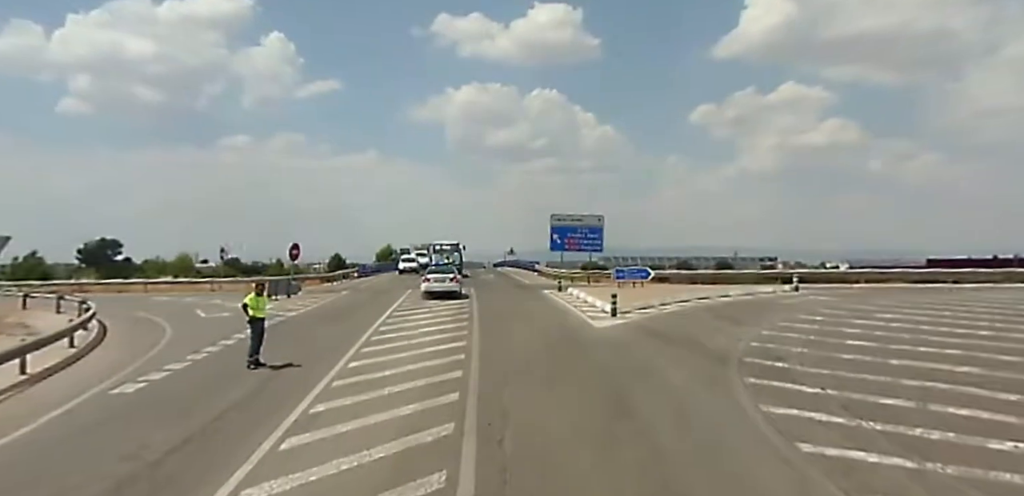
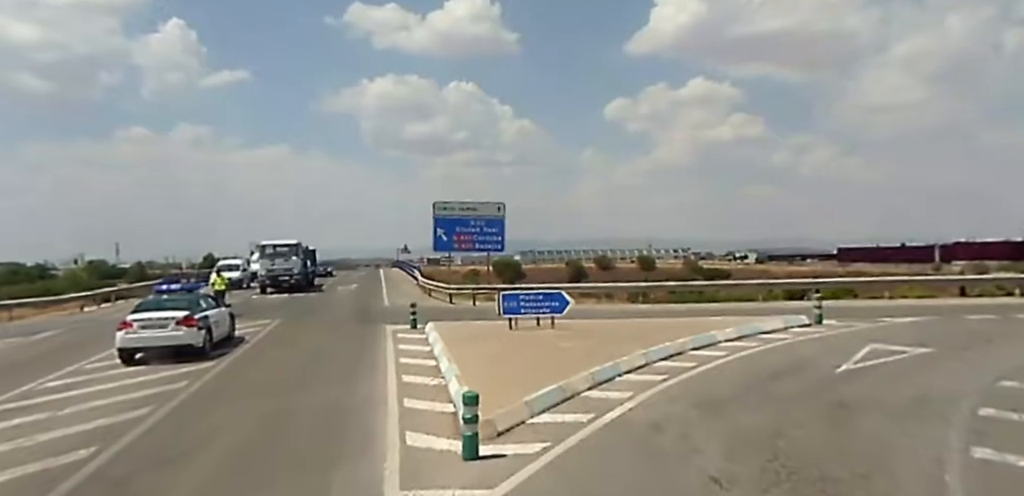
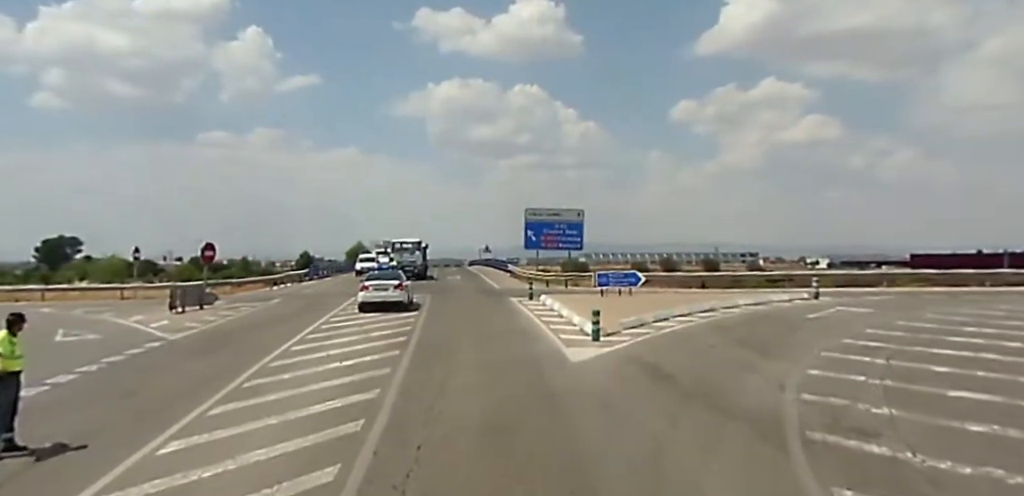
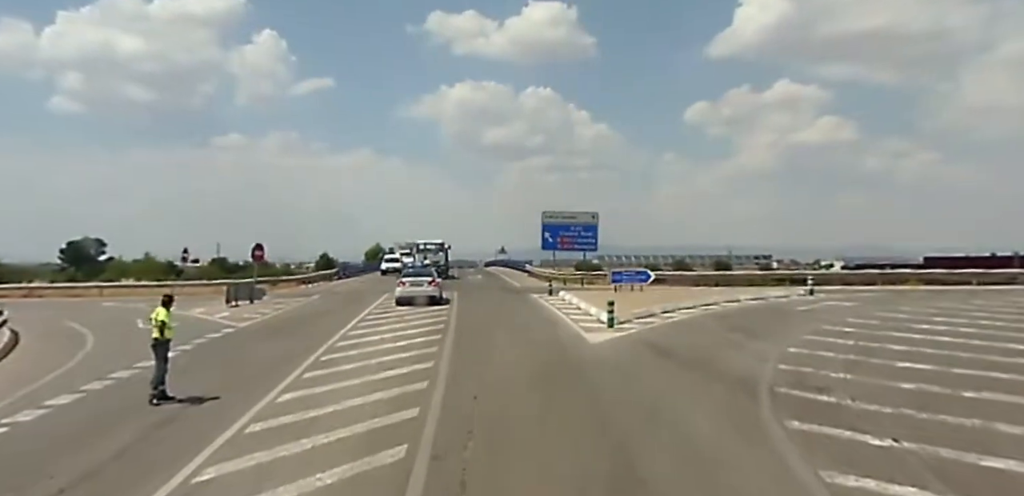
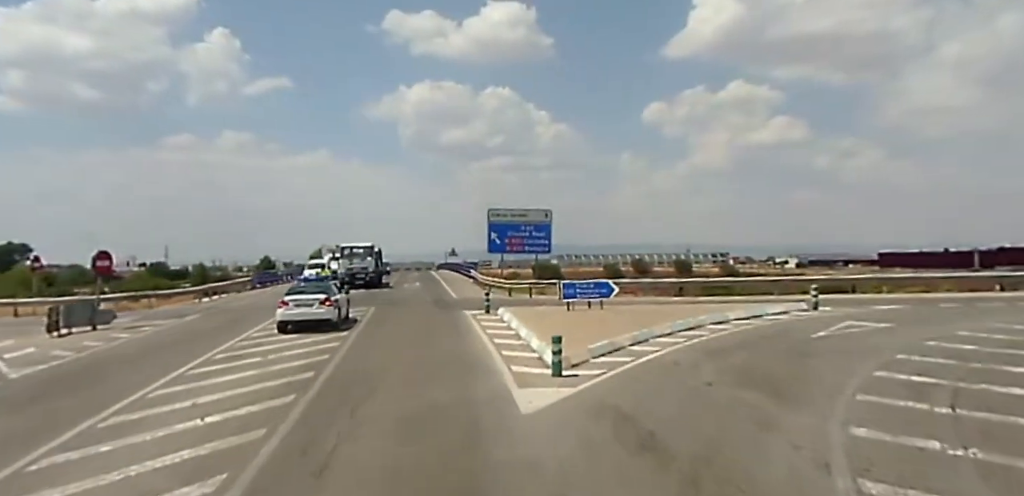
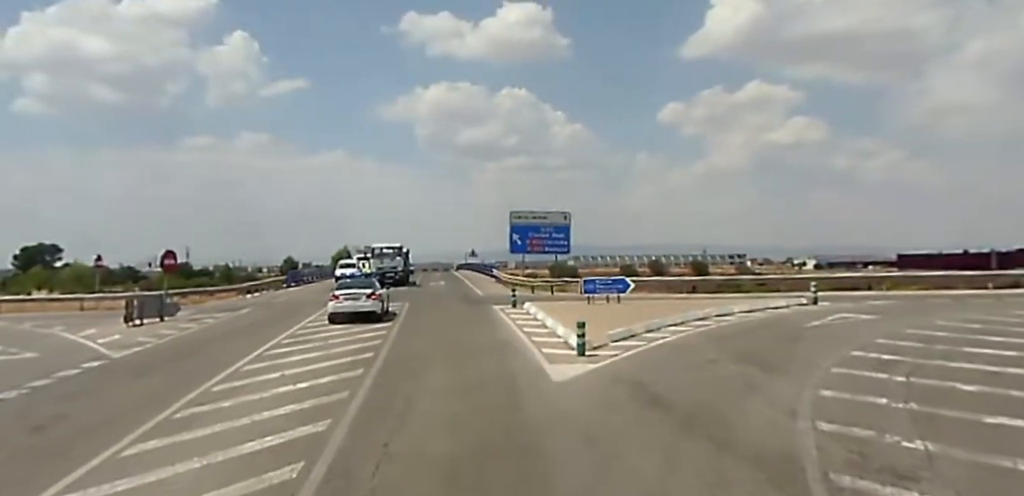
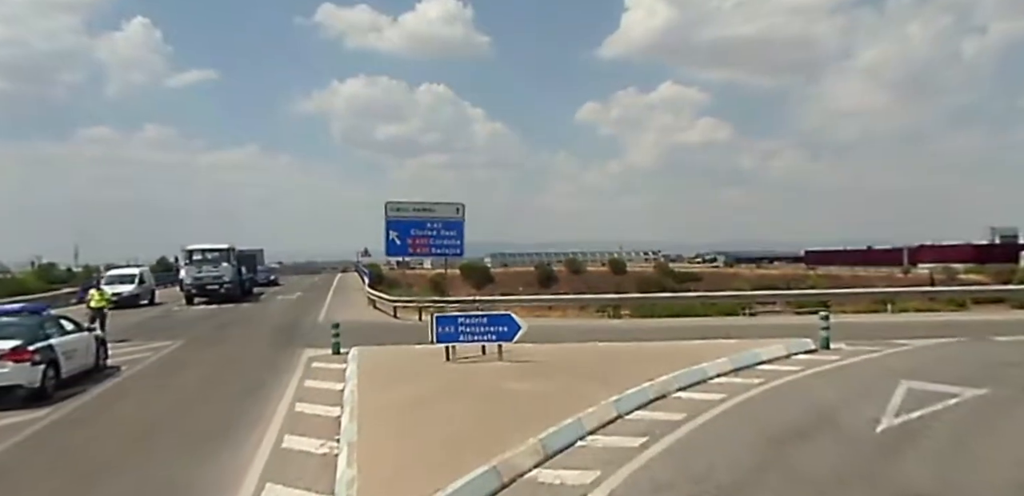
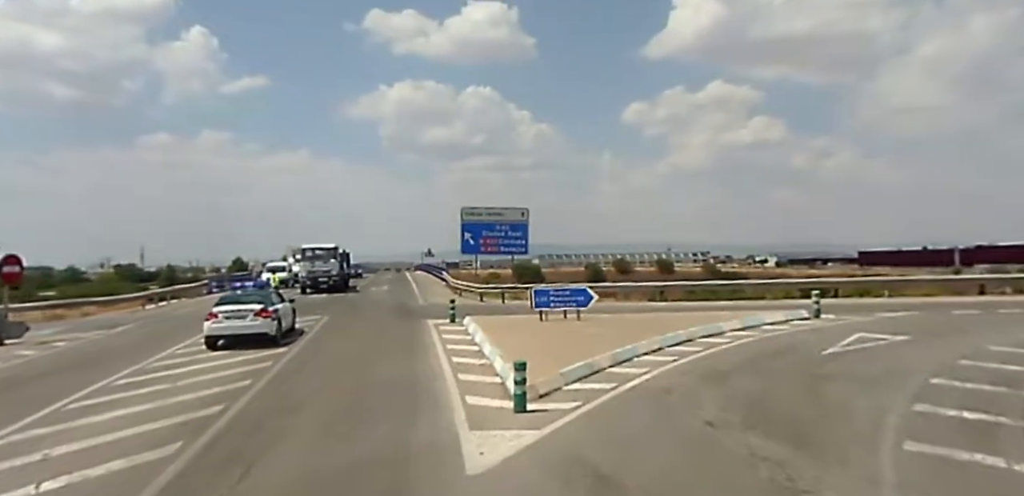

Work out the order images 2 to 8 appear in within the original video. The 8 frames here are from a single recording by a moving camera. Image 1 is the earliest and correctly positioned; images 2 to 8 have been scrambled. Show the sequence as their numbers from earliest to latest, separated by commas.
4, 3, 6, 5, 8, 2, 7
